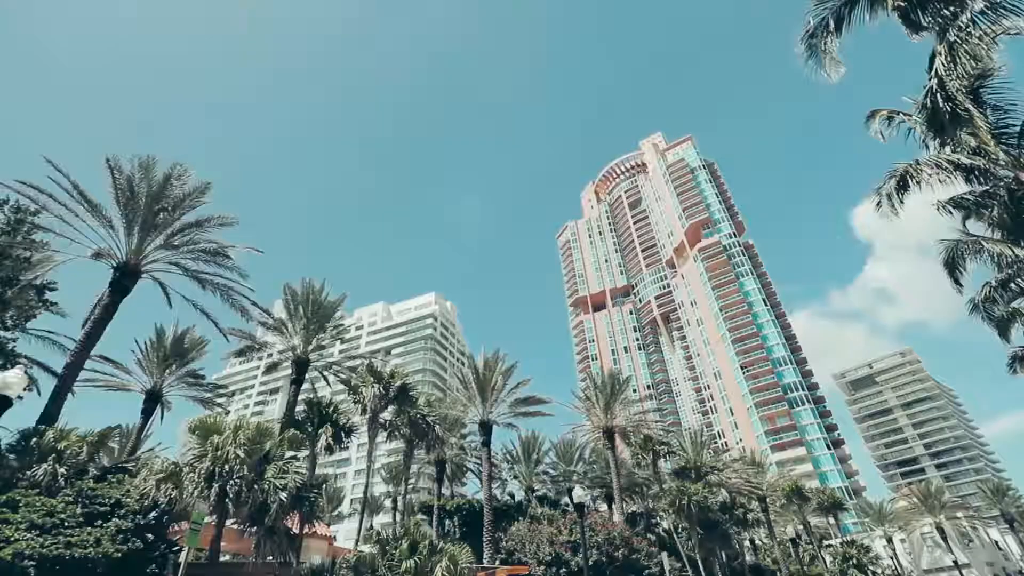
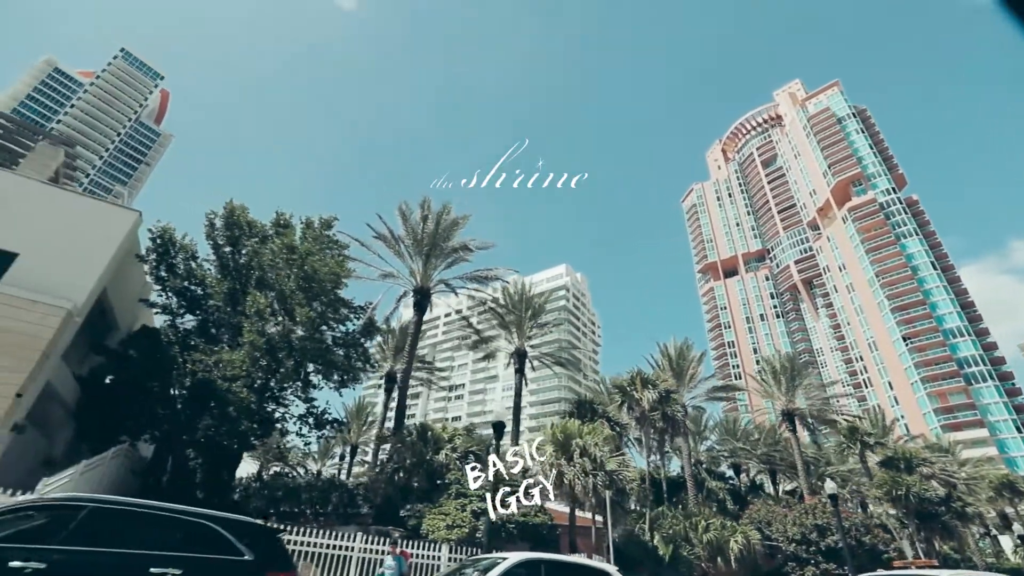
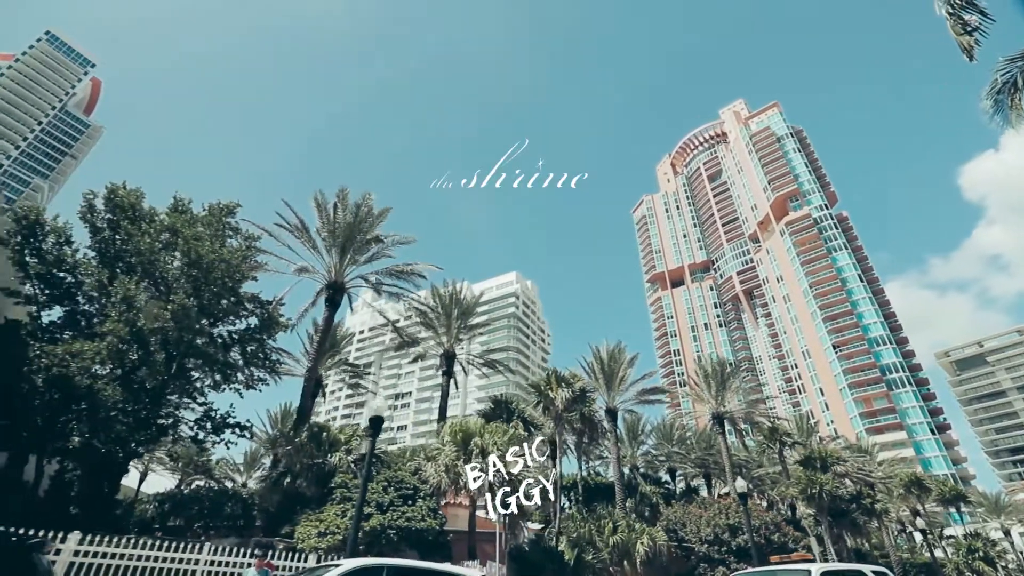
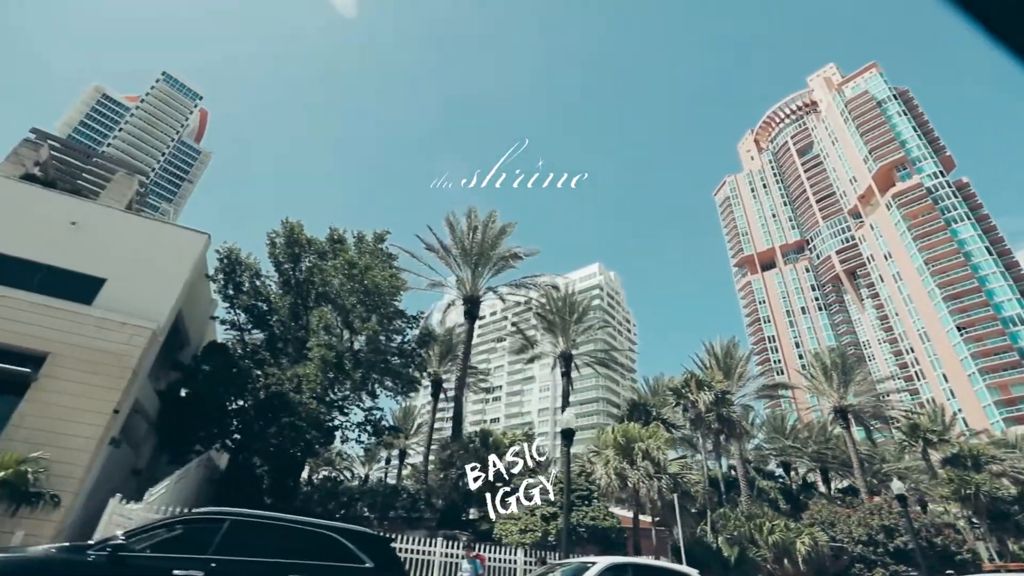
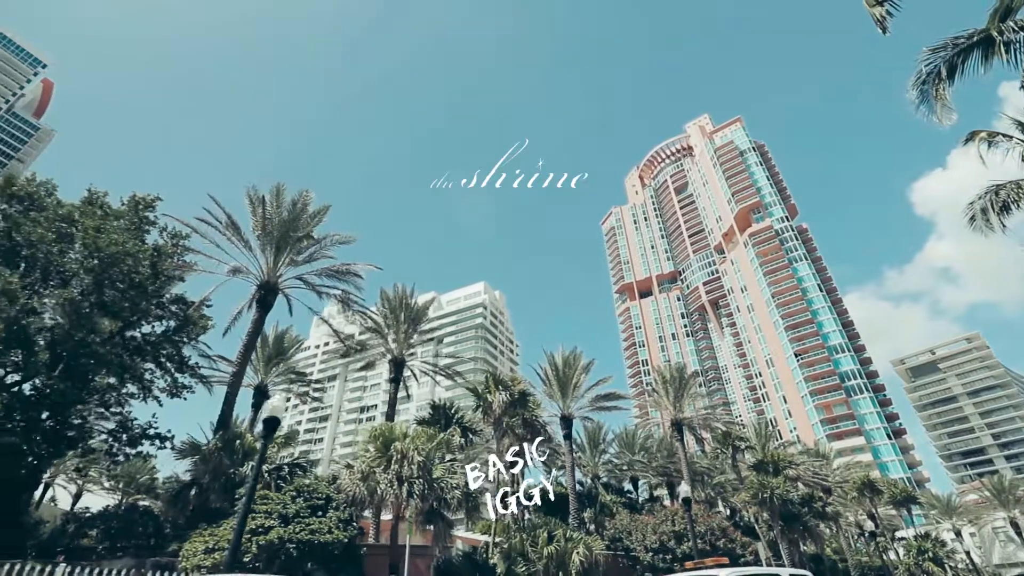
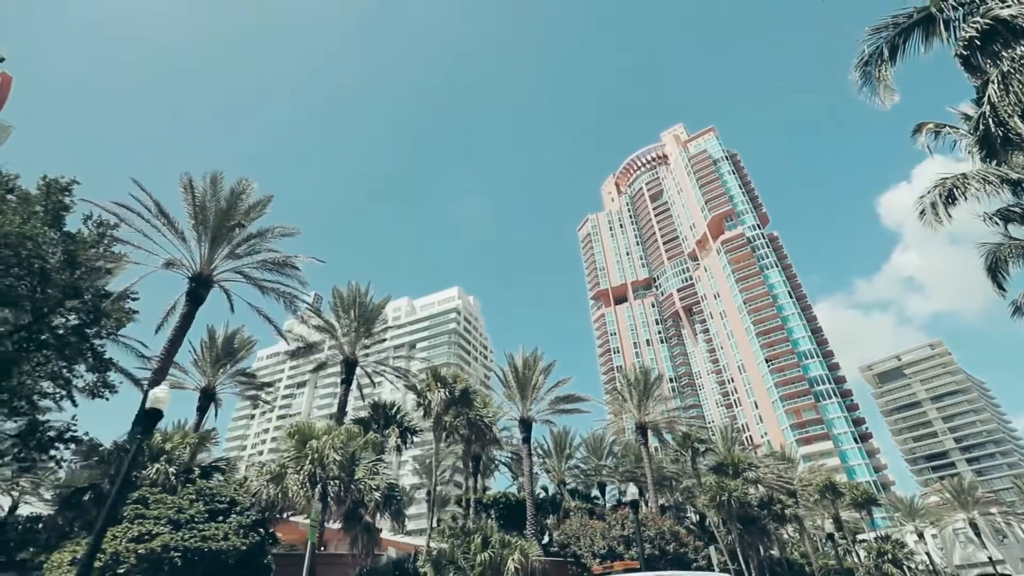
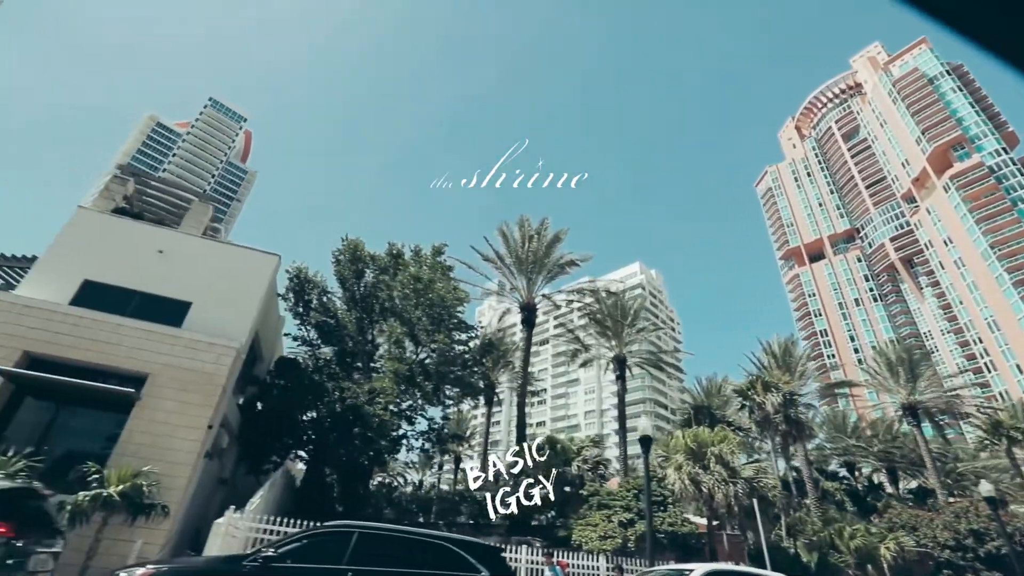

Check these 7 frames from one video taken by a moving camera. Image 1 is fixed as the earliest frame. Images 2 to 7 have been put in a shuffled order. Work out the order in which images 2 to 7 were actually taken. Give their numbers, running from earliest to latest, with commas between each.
6, 5, 3, 2, 4, 7
